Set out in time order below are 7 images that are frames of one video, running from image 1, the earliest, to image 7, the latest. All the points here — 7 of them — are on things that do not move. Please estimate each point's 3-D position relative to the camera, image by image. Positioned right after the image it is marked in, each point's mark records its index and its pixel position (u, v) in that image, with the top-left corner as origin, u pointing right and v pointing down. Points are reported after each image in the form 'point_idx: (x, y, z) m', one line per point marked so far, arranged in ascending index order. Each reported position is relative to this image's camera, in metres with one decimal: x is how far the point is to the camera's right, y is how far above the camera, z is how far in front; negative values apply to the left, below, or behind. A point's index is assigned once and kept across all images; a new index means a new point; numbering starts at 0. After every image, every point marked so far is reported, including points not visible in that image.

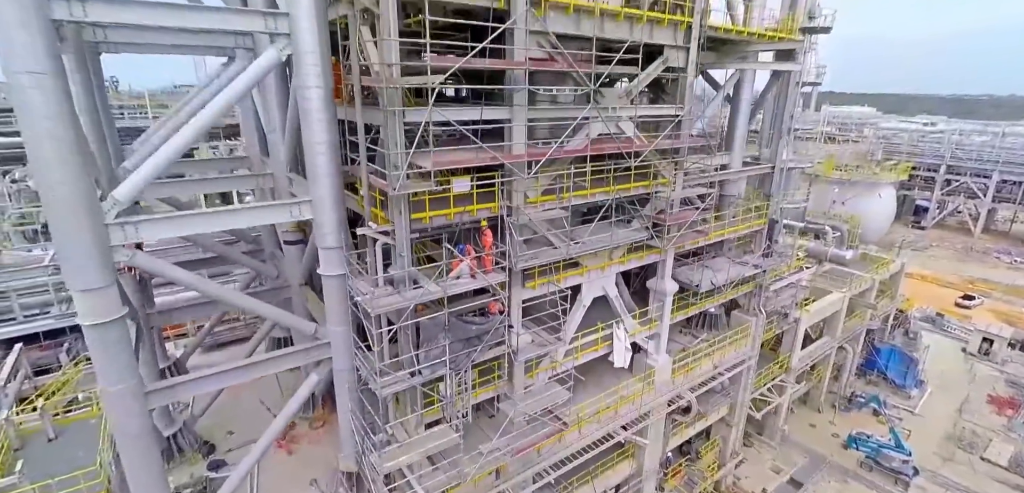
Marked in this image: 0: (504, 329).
0: (-0.2, -1.5, +9.1) m
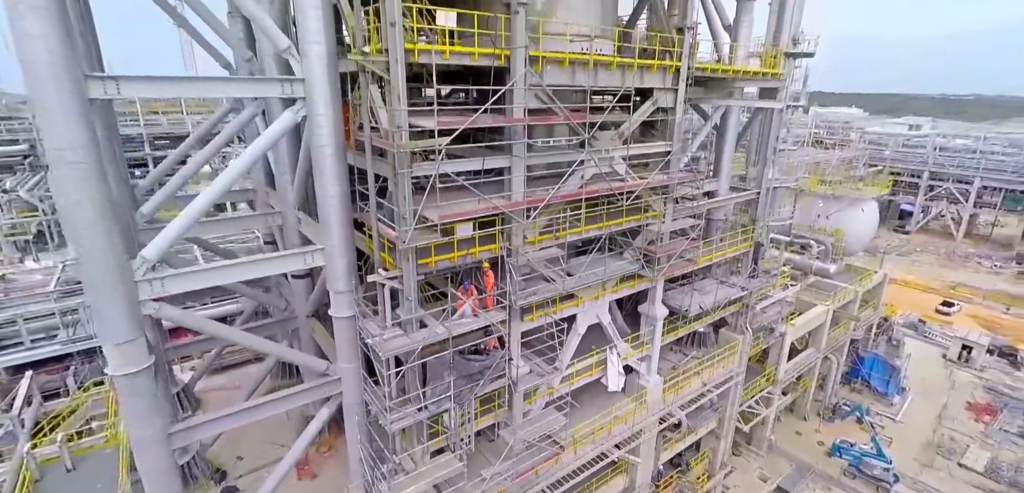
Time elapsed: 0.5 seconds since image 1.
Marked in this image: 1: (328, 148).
0: (-0.1, -2.3, +9.6) m
1: (-2.8, +1.5, +7.8) m
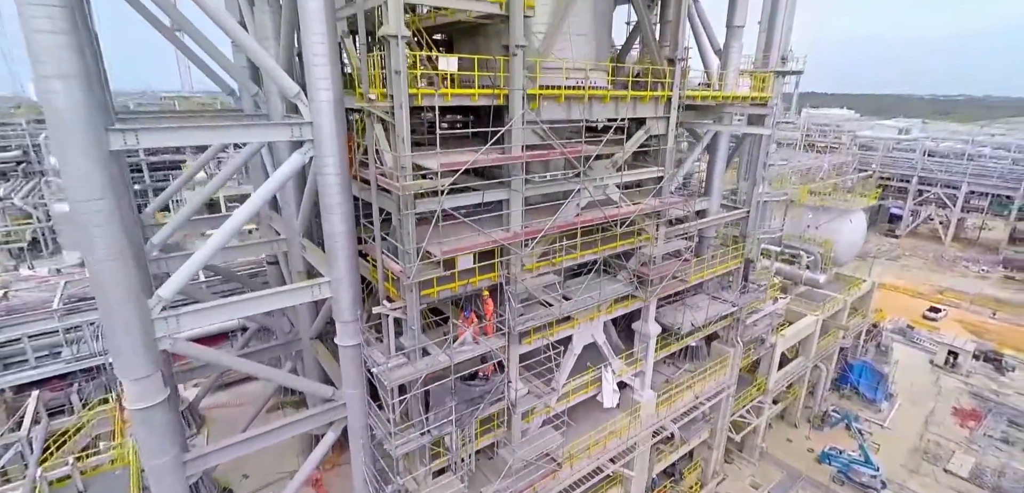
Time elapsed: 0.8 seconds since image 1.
0: (-0.2, -2.8, +9.9) m
1: (-2.9, +1.0, +8.1) m
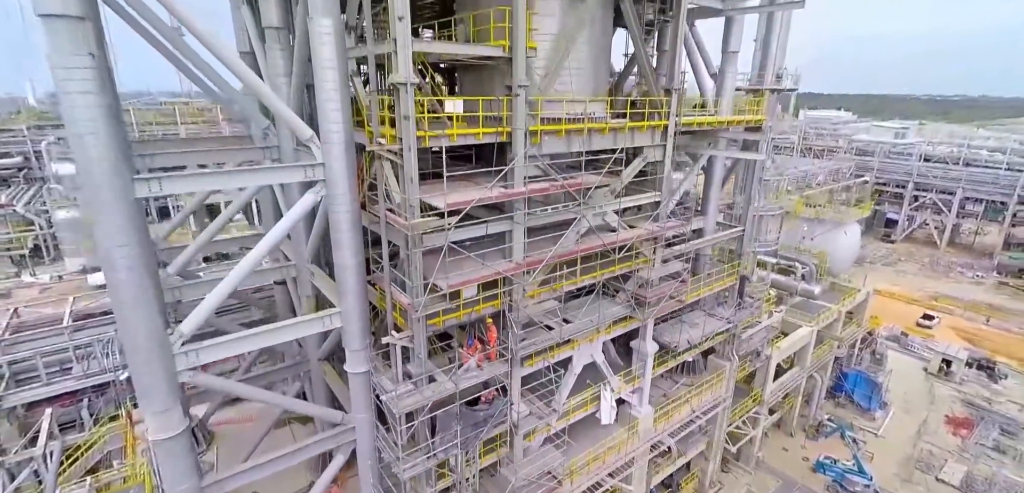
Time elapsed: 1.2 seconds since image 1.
0: (-0.1, -3.4, +10.3) m
1: (-2.8, +0.4, +8.4) m
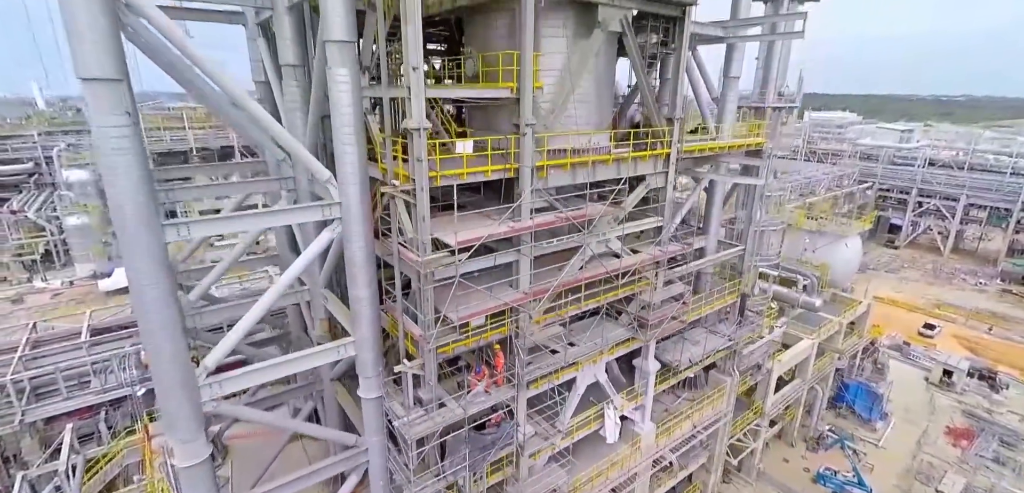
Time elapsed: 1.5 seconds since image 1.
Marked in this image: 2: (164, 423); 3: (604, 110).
0: (0.0, -4.0, +10.7) m
1: (-2.7, -0.2, +8.8) m
2: (-5.3, -2.7, +7.6) m
3: (+2.1, +3.1, +11.3) m
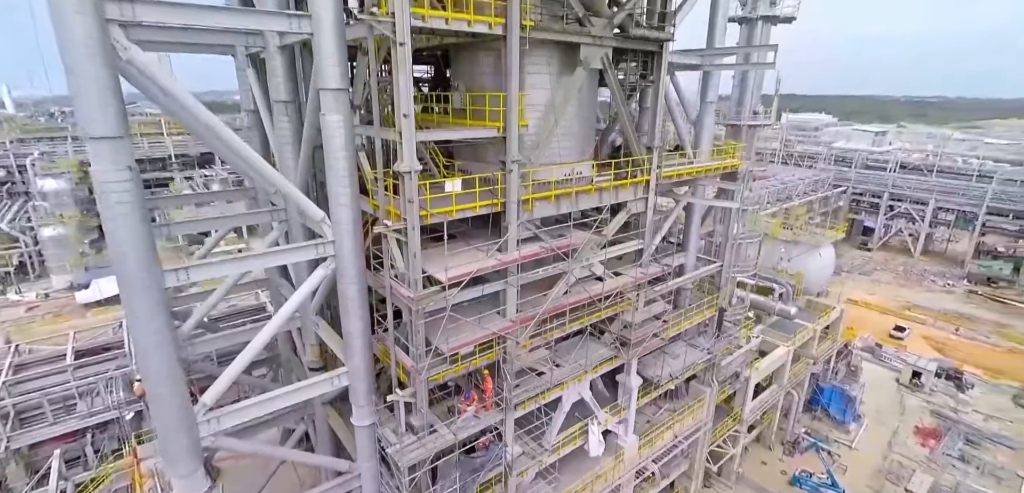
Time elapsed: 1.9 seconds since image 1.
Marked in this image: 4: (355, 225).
0: (-0.2, -4.6, +11.1) m
1: (-2.9, -0.8, +9.2) m
2: (-5.5, -3.3, +7.9) m
3: (+1.7, +2.5, +11.8) m
4: (-2.8, +0.4, +9.0) m
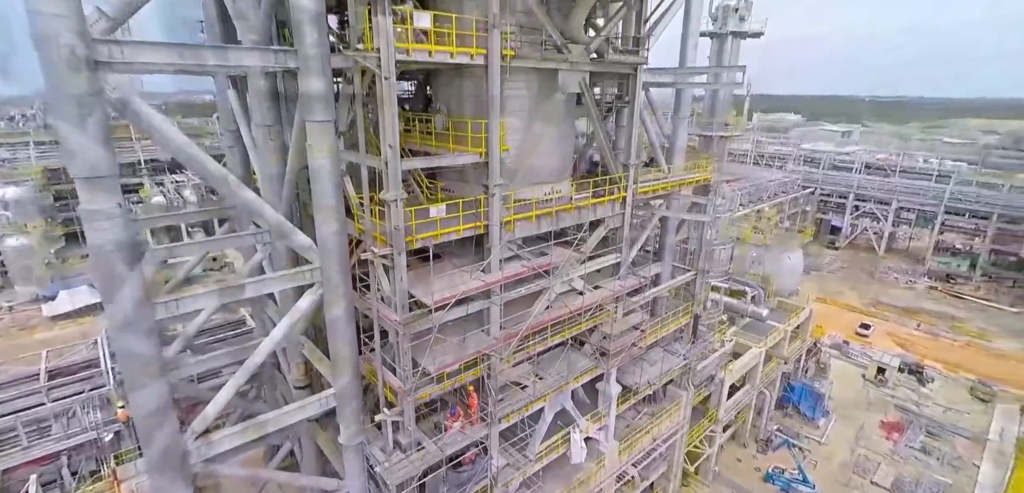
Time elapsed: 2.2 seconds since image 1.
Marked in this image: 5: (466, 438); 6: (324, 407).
0: (-0.6, -5.0, +11.4) m
1: (-3.2, -1.3, +9.3) m
2: (-5.7, -3.8, +7.9) m
3: (+1.3, +2.1, +12.2) m
4: (-3.1, 0.0, +9.2) m
5: (-1.0, -4.0, +10.5) m
6: (-3.6, -3.1, +9.7) m
